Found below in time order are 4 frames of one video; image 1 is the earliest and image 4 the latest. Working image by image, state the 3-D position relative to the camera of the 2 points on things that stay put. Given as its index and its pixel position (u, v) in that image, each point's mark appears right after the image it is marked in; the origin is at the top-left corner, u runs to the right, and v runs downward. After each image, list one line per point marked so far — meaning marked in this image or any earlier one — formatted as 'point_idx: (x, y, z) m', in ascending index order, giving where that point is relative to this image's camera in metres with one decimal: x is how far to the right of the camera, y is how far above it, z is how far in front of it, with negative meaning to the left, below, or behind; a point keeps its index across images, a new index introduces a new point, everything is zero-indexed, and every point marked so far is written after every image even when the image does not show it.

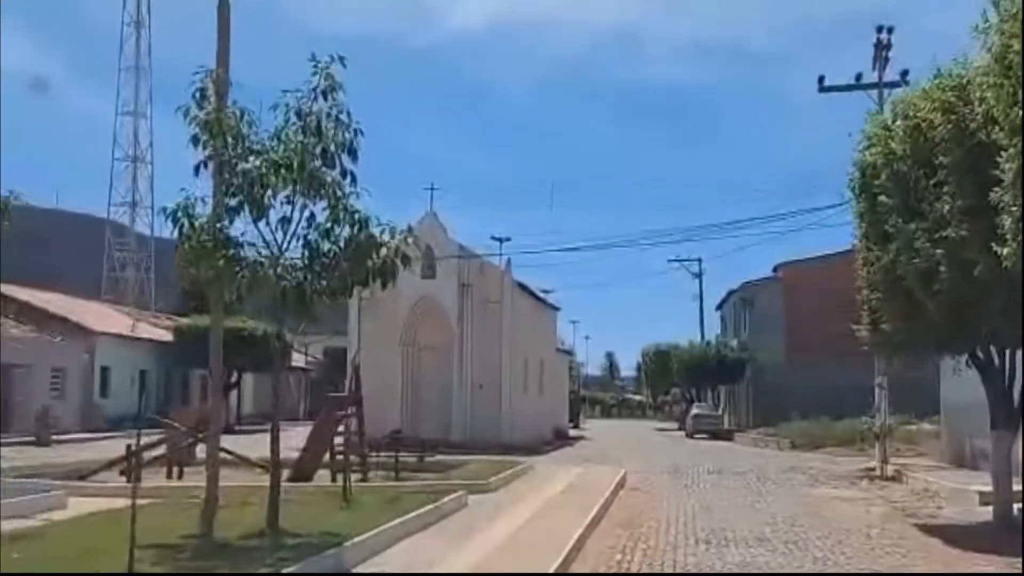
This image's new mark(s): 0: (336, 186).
0: (-2.4, +1.4, +15.0) m
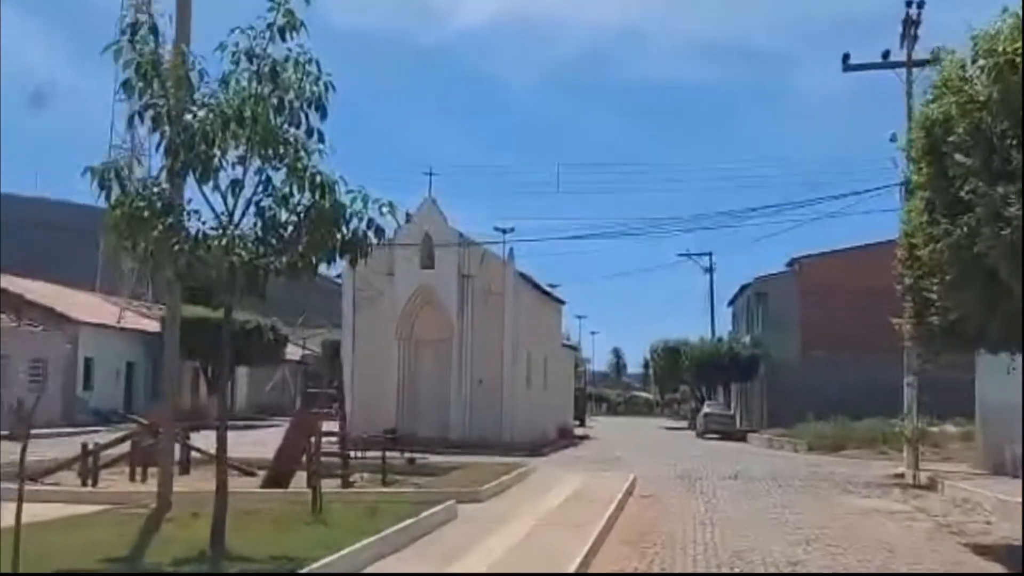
0: (-2.5, +1.7, +12.7) m
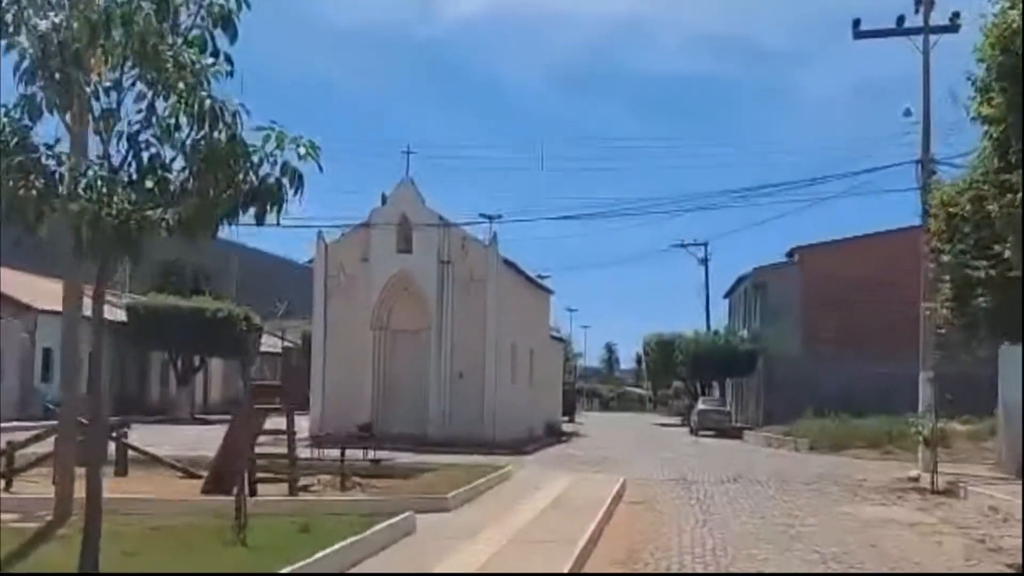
0: (-2.8, +2.0, +10.0) m
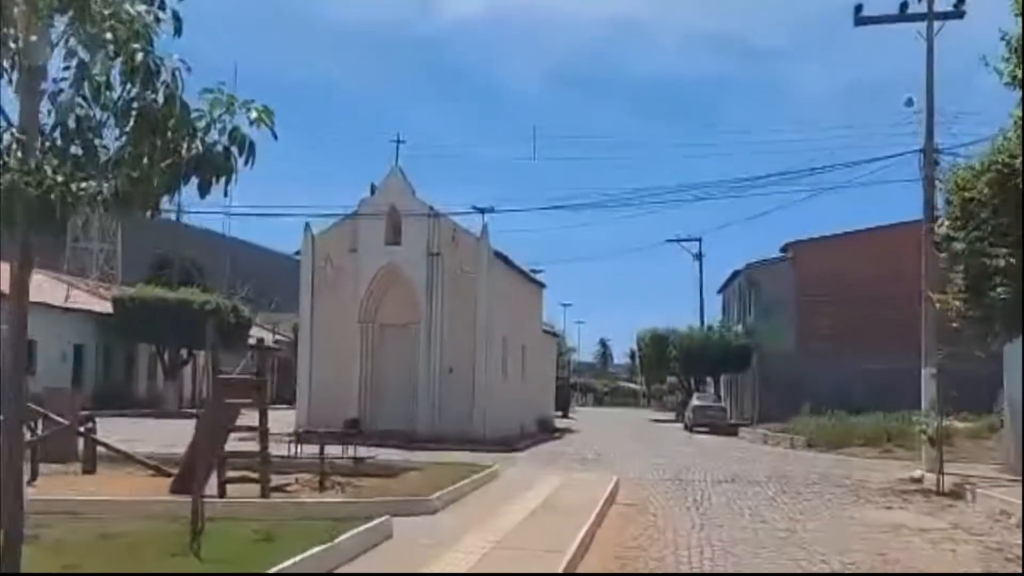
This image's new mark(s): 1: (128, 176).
0: (-3.0, +2.1, +9.0) m
1: (-3.1, +0.8, +9.1) m
